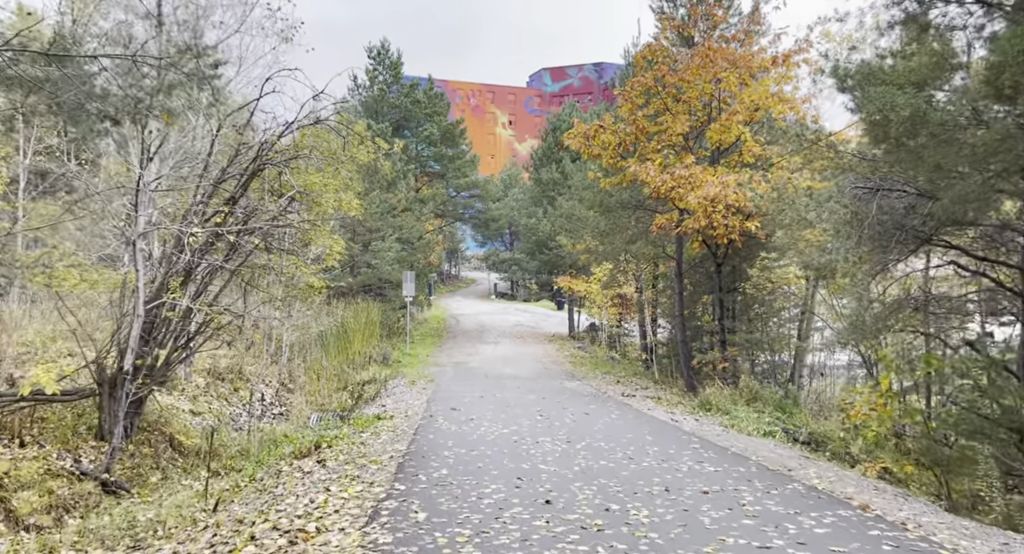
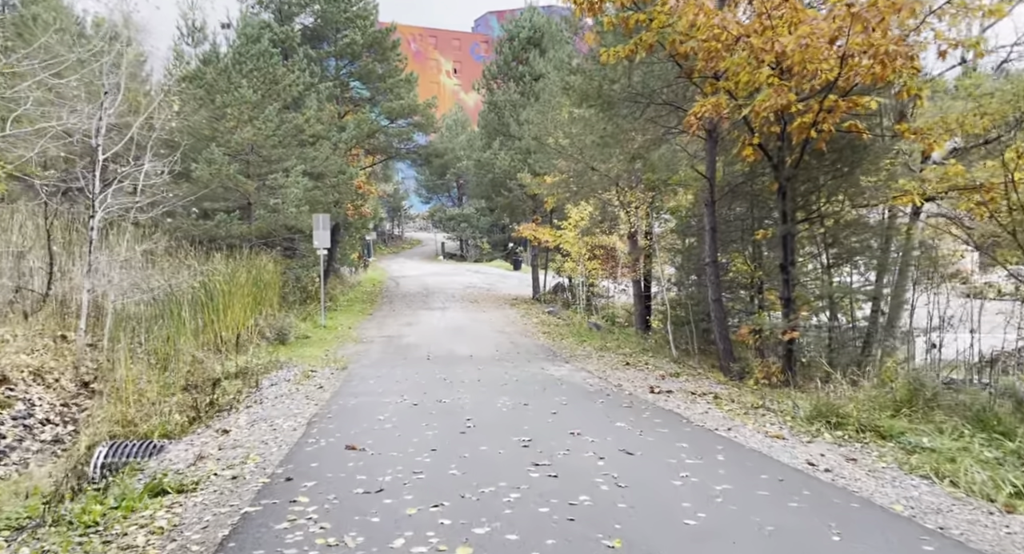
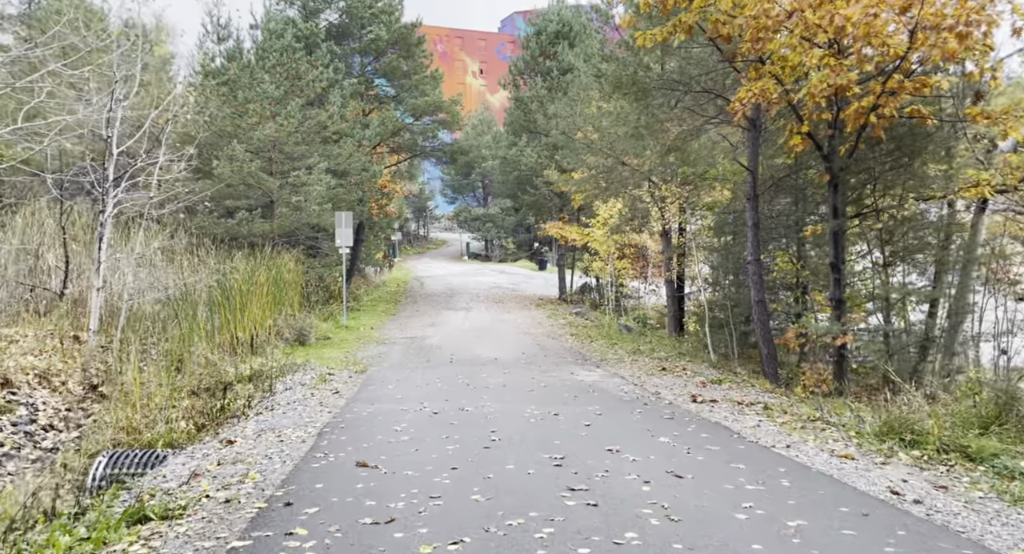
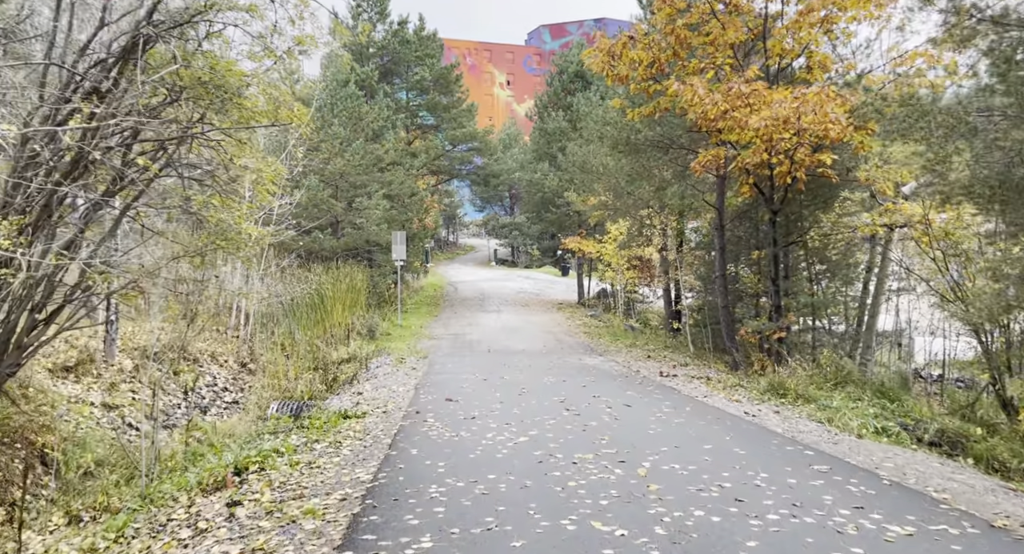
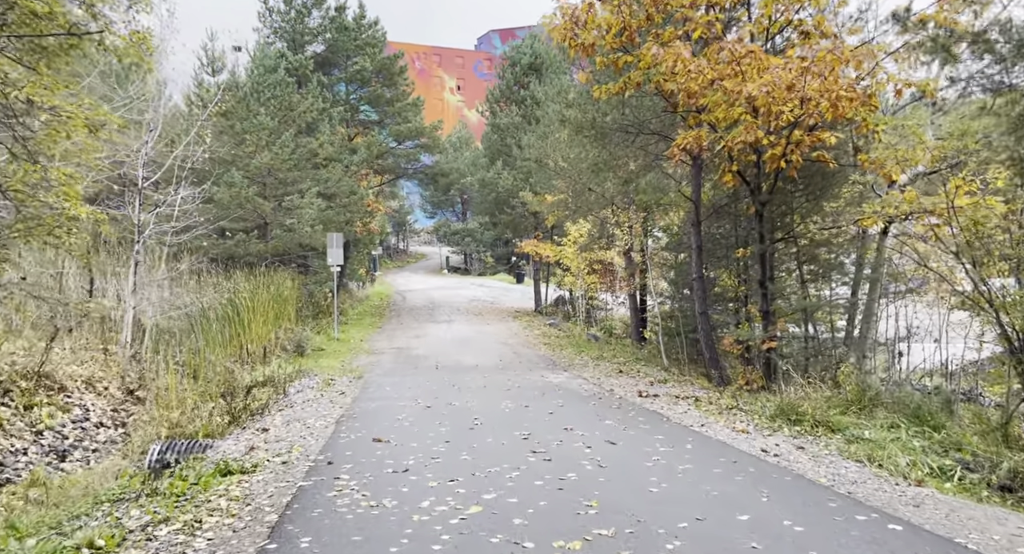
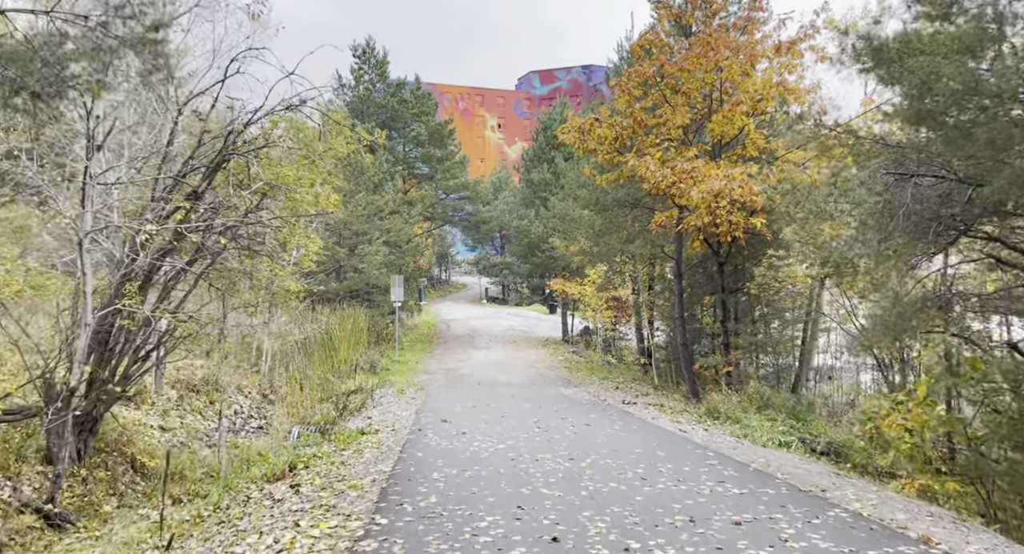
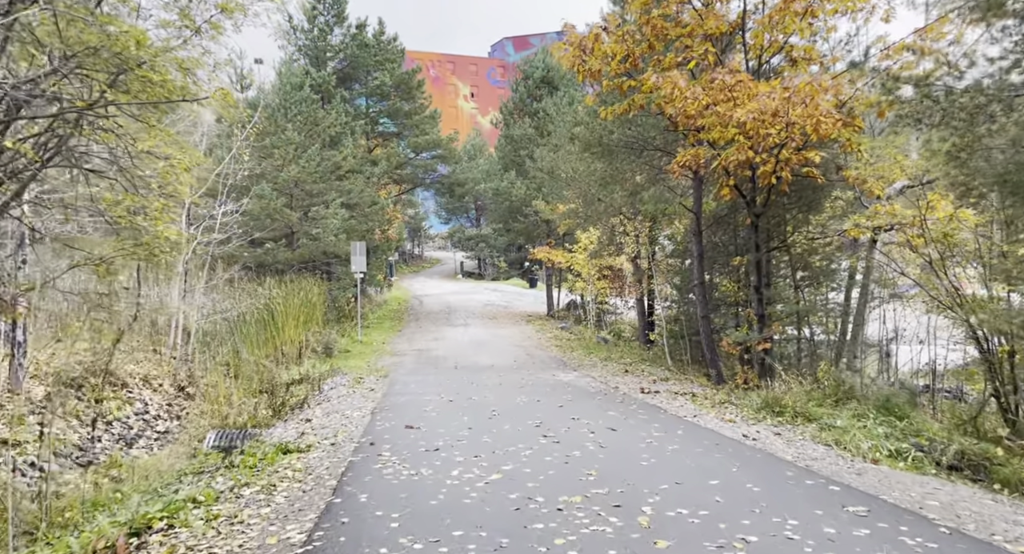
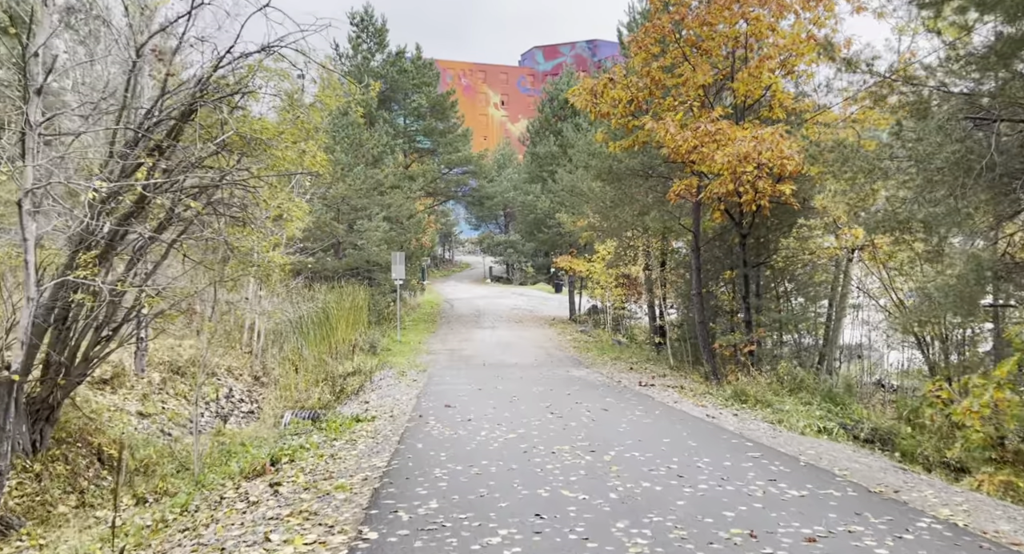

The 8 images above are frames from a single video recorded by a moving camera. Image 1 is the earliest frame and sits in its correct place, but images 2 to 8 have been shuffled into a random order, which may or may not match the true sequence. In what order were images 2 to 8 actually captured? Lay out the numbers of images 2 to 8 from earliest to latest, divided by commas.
6, 8, 4, 7, 5, 2, 3
